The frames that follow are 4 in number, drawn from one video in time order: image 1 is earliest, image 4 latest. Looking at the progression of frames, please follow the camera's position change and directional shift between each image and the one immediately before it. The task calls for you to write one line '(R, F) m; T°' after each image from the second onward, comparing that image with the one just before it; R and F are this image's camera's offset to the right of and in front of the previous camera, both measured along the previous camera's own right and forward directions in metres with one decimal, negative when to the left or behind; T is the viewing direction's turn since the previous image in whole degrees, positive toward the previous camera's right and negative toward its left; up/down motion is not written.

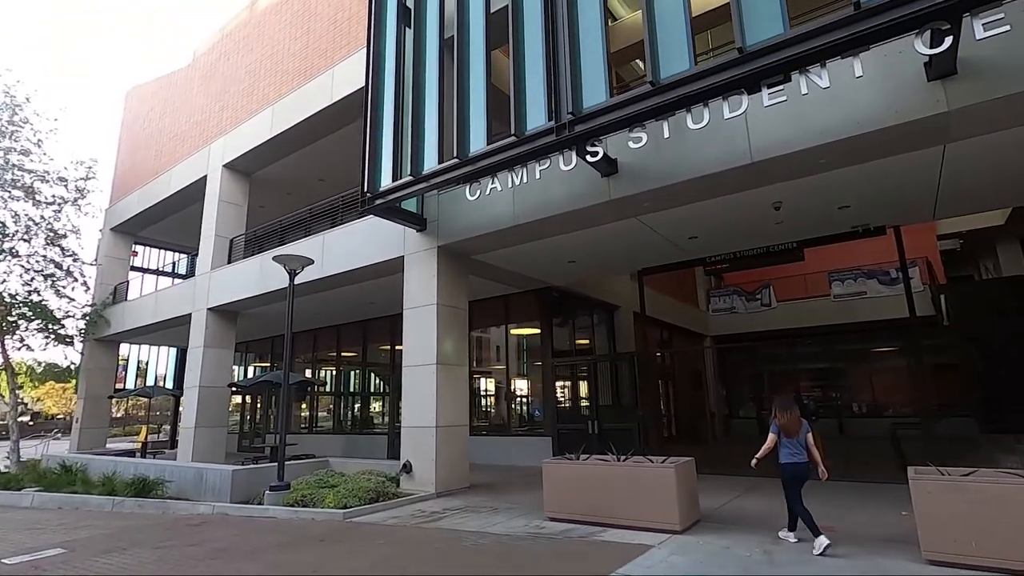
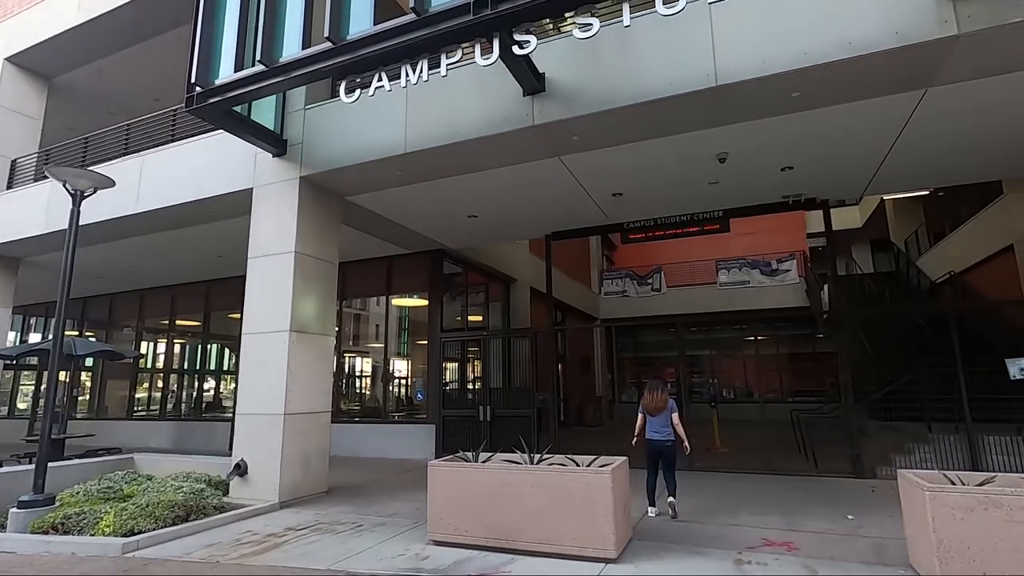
(0.0, +1.9) m; +12°
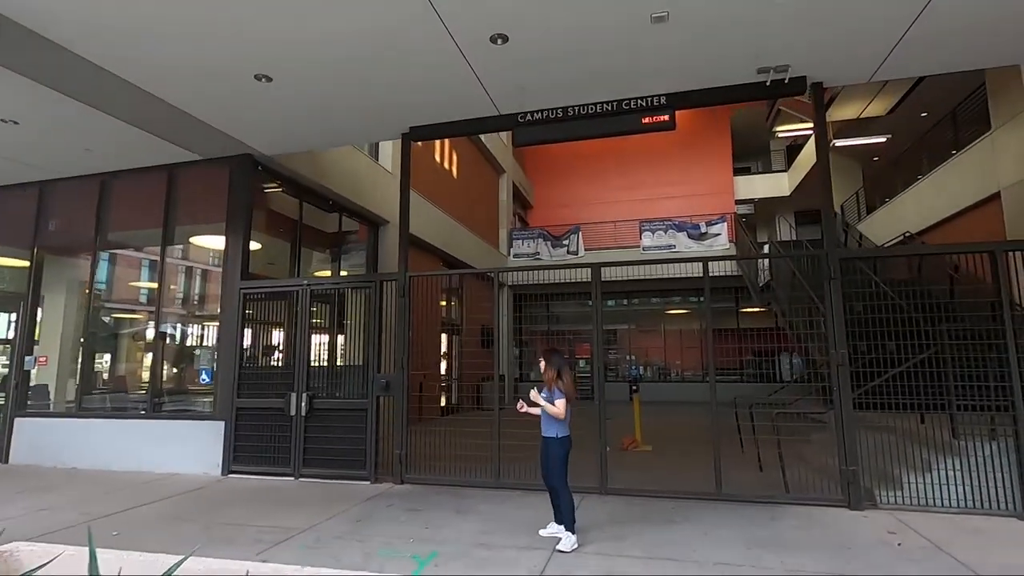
(+1.1, +3.4) m; +8°
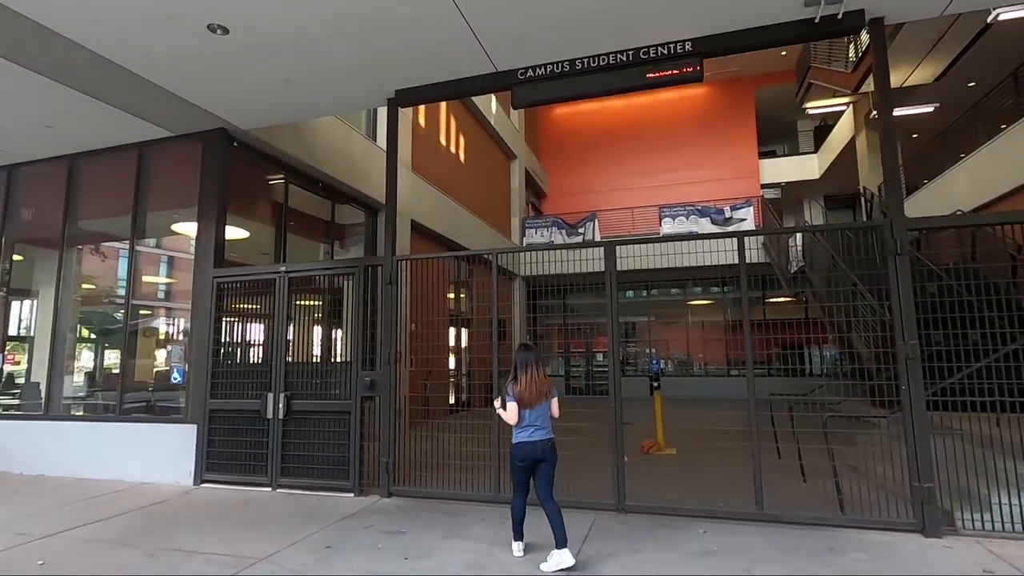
(+0.2, +0.8) m; -2°
